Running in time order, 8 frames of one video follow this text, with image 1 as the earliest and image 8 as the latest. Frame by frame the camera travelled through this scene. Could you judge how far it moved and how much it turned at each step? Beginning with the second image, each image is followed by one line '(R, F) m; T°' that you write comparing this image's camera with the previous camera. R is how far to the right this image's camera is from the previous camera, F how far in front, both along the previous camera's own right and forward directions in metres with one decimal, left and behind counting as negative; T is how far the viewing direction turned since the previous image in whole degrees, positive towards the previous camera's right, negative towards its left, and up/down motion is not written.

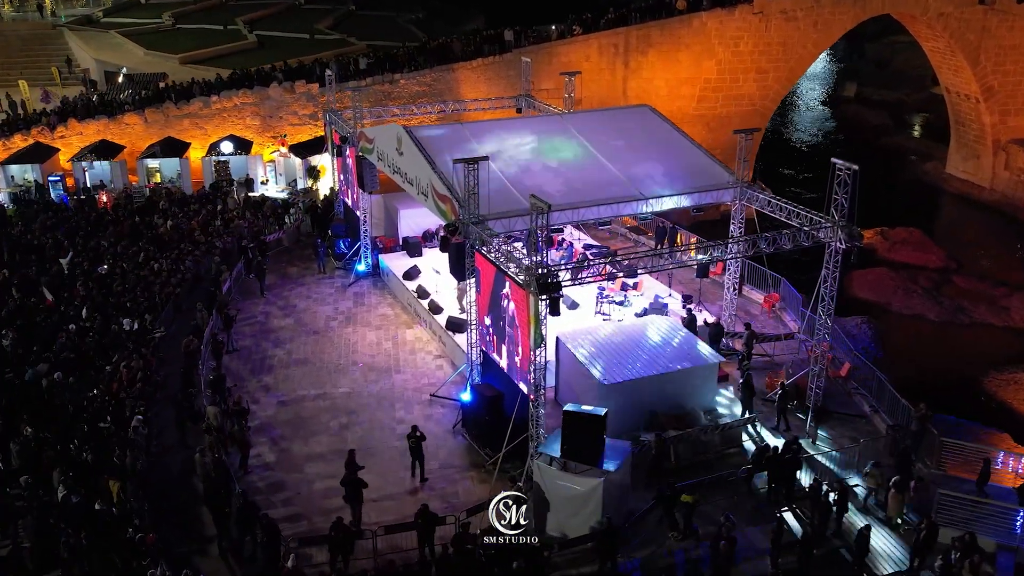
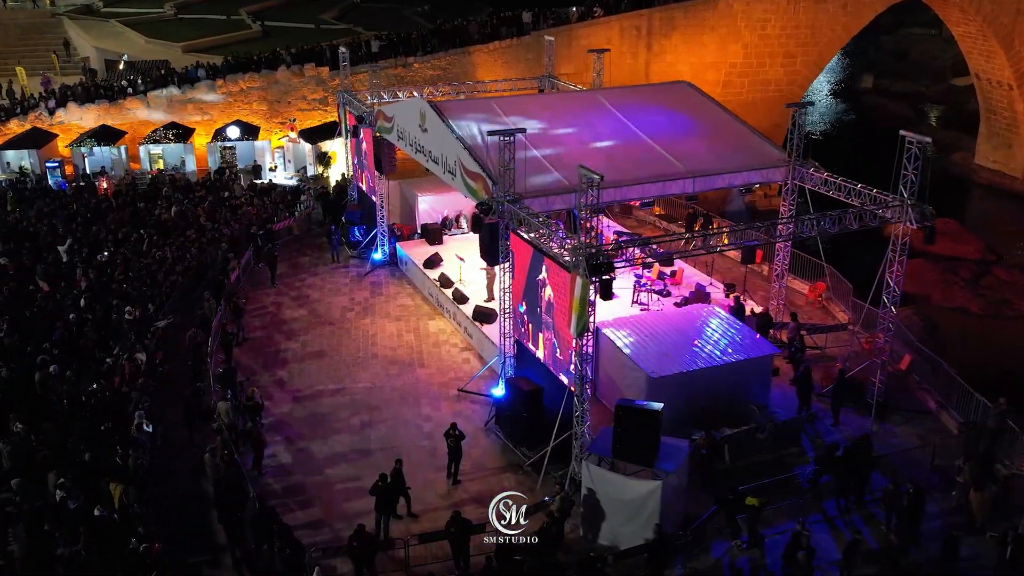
(-0.5, +1.2) m; 0°
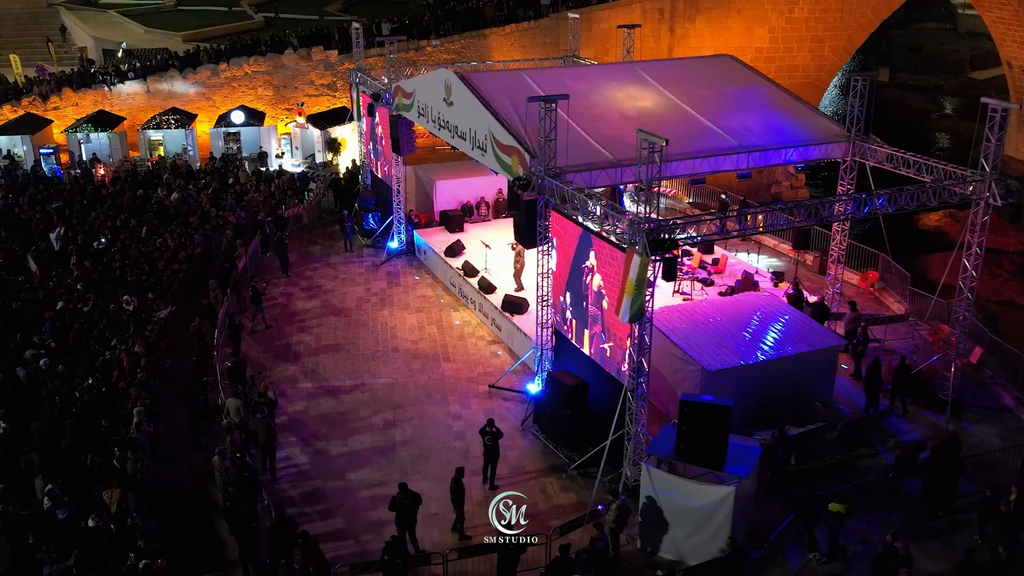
(-0.5, +1.2) m; 0°
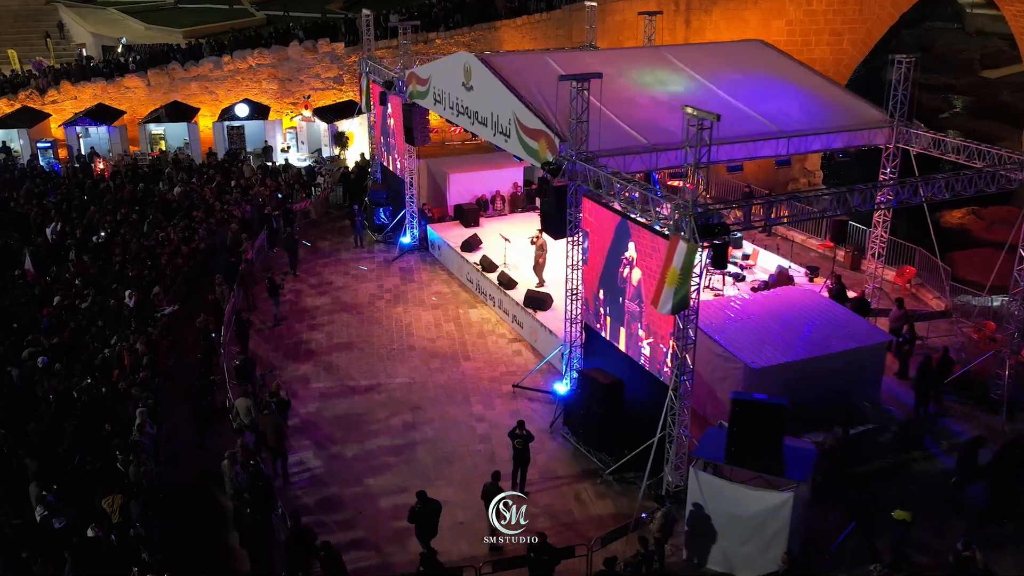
(-0.3, +0.7) m; 0°
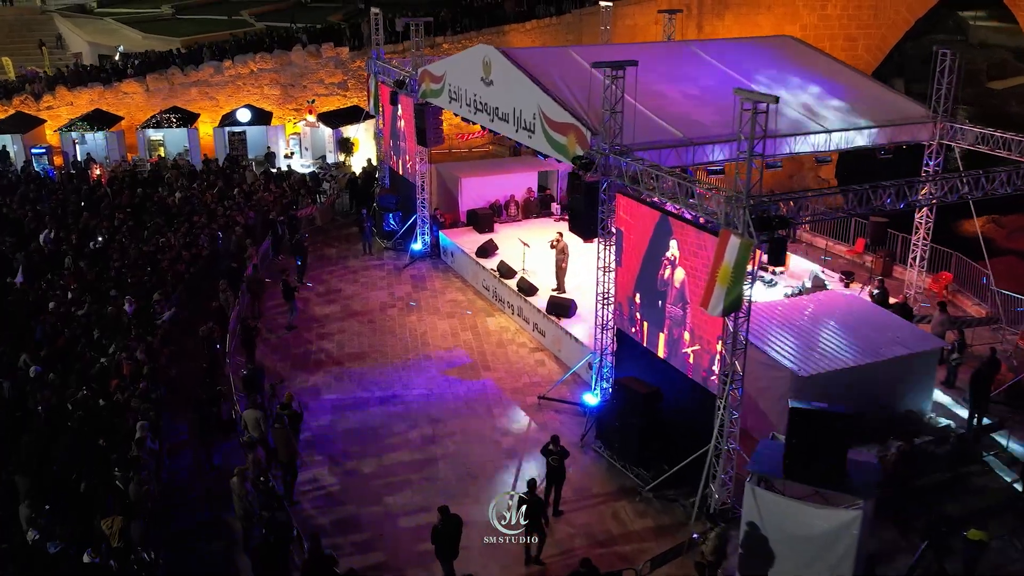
(-0.3, +0.7) m; 0°
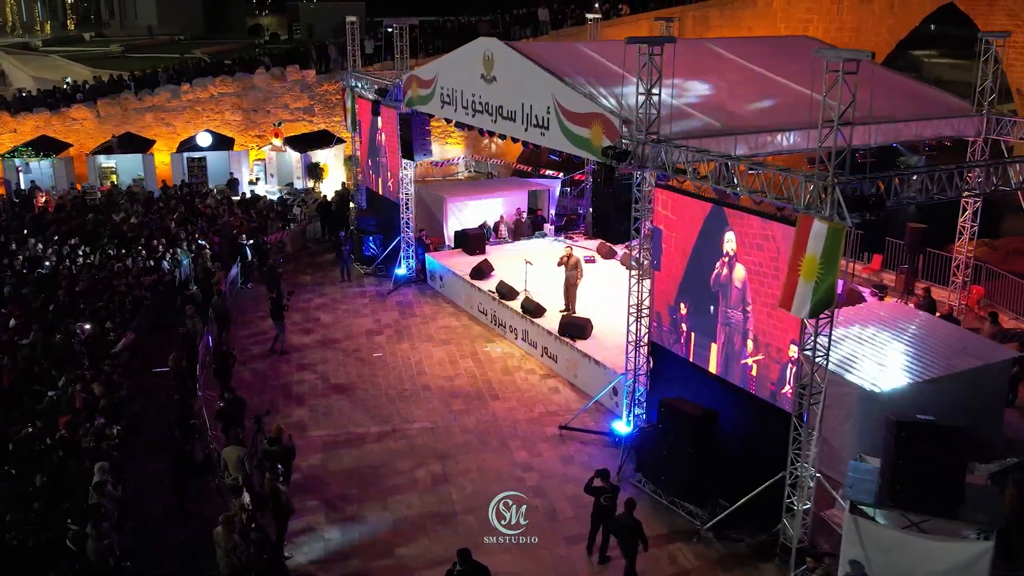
(-0.6, +1.4) m; +3°
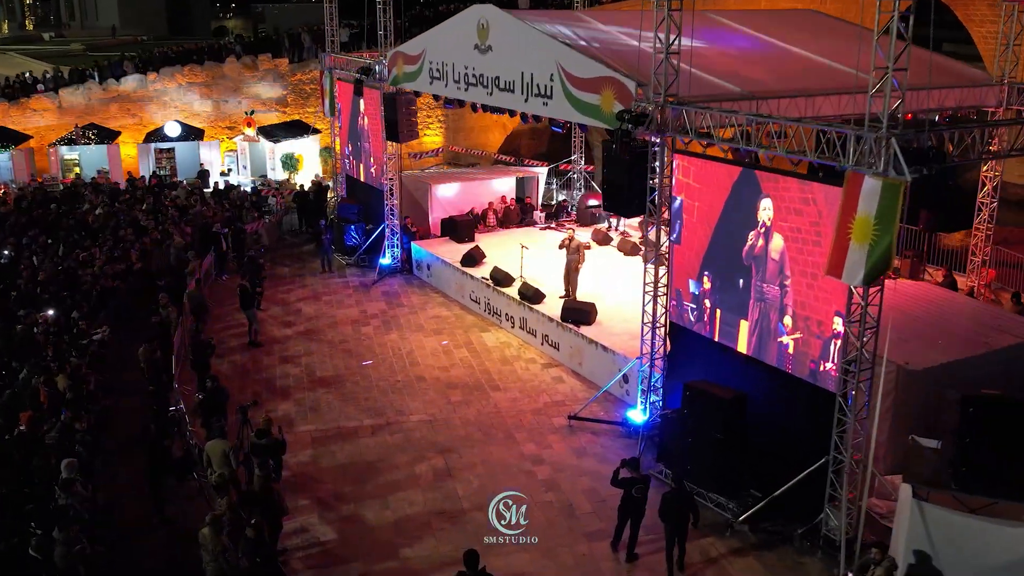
(-0.3, +0.7) m; +2°
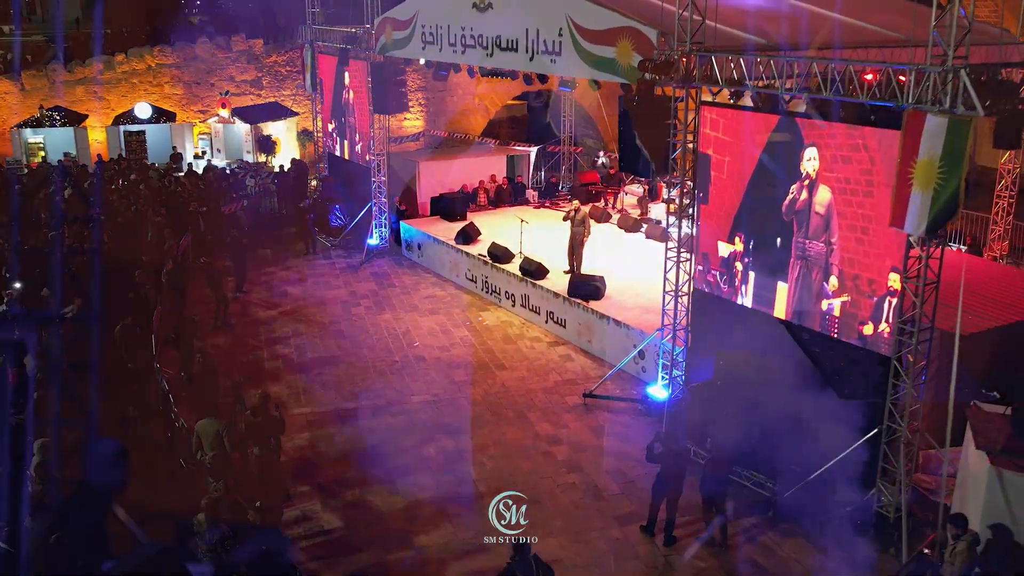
(-0.4, +0.6) m; +2°
